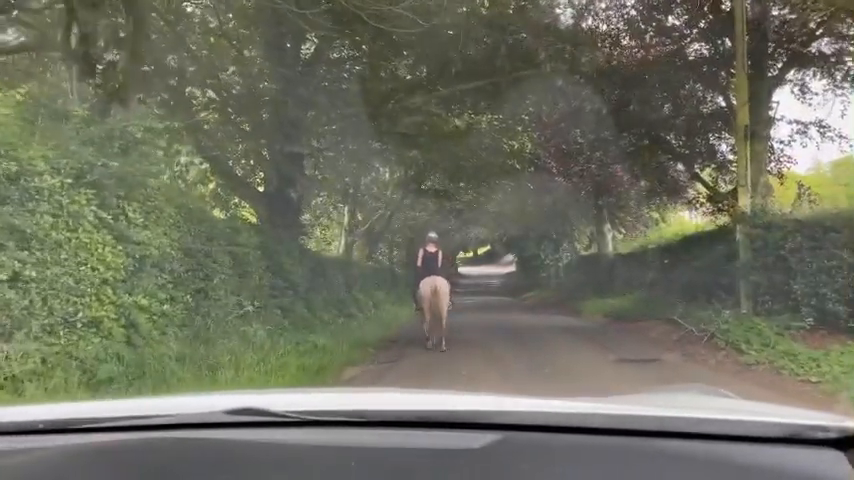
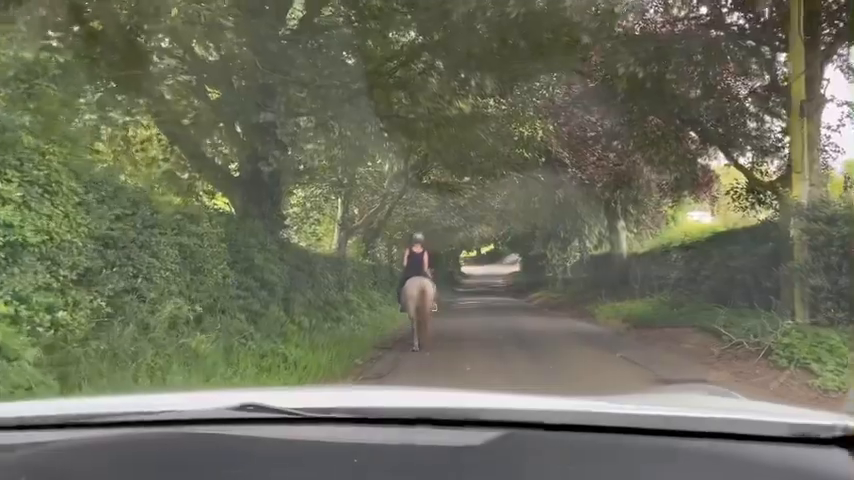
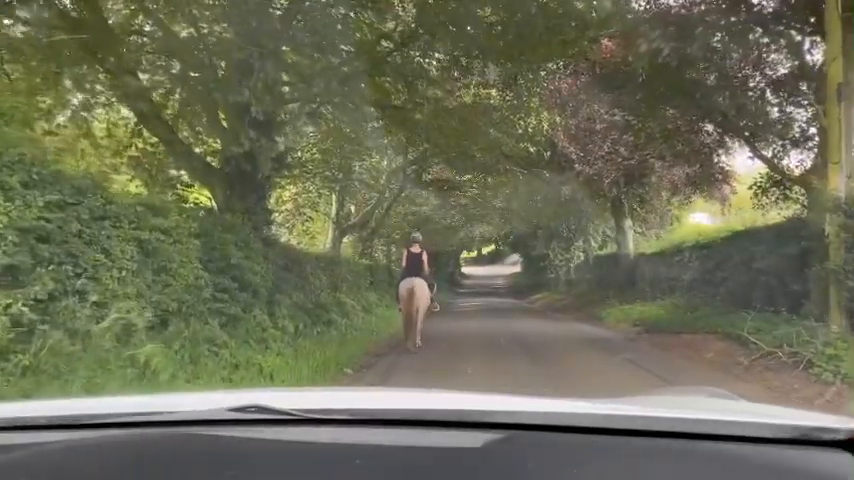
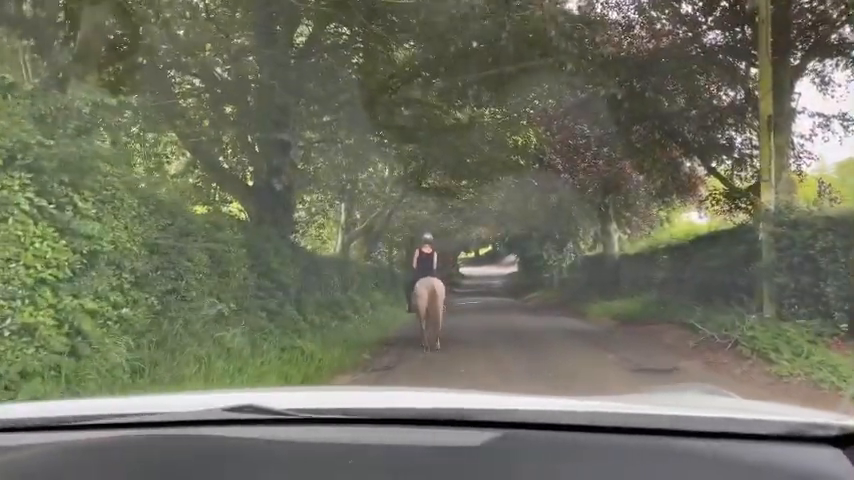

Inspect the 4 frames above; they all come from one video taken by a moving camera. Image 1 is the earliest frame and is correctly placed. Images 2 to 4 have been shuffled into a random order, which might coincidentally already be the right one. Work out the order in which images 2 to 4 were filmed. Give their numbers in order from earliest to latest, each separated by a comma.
4, 2, 3
